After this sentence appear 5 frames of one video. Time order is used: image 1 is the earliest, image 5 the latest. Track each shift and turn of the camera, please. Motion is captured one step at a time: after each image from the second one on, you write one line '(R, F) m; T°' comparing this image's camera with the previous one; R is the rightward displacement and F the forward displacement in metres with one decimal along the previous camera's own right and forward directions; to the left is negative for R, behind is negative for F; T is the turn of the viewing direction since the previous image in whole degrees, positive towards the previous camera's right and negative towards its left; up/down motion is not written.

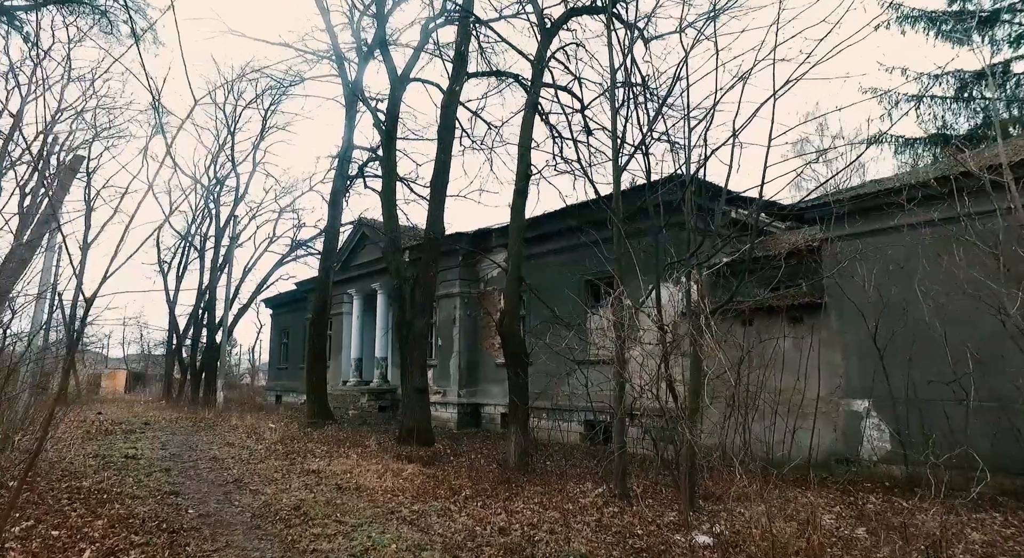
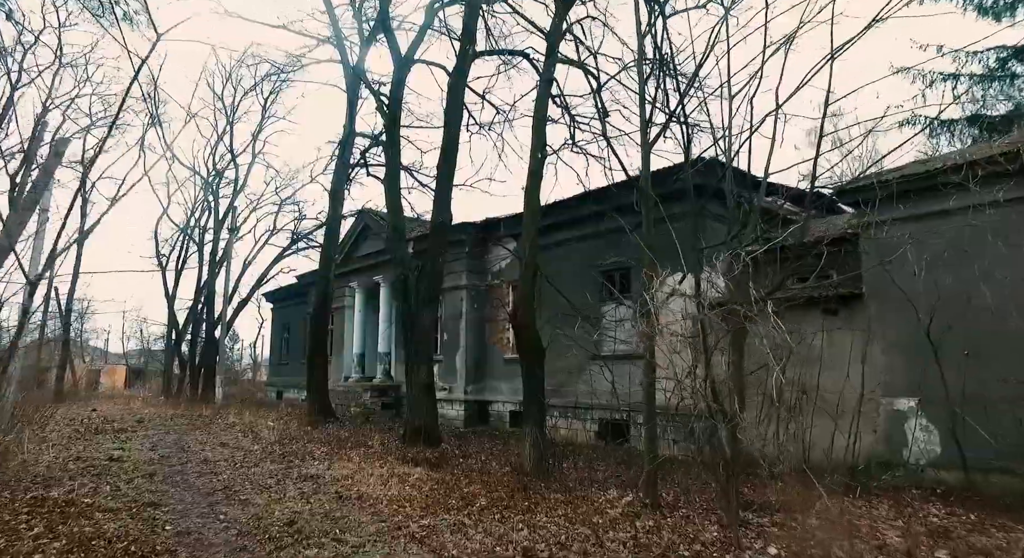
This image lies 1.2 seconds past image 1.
(-0.2, +0.8) m; 0°
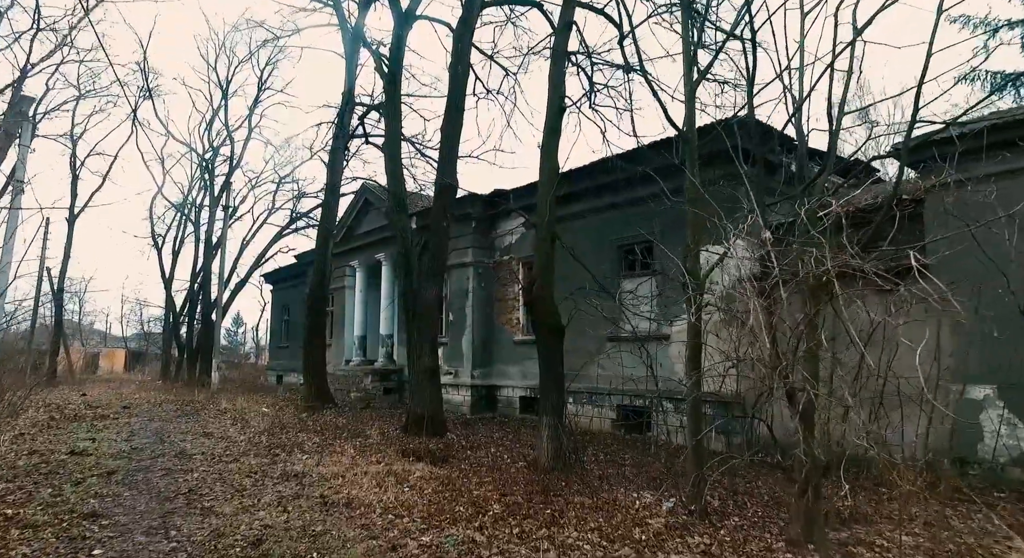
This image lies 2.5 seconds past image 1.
(-0.1, +1.2) m; 0°
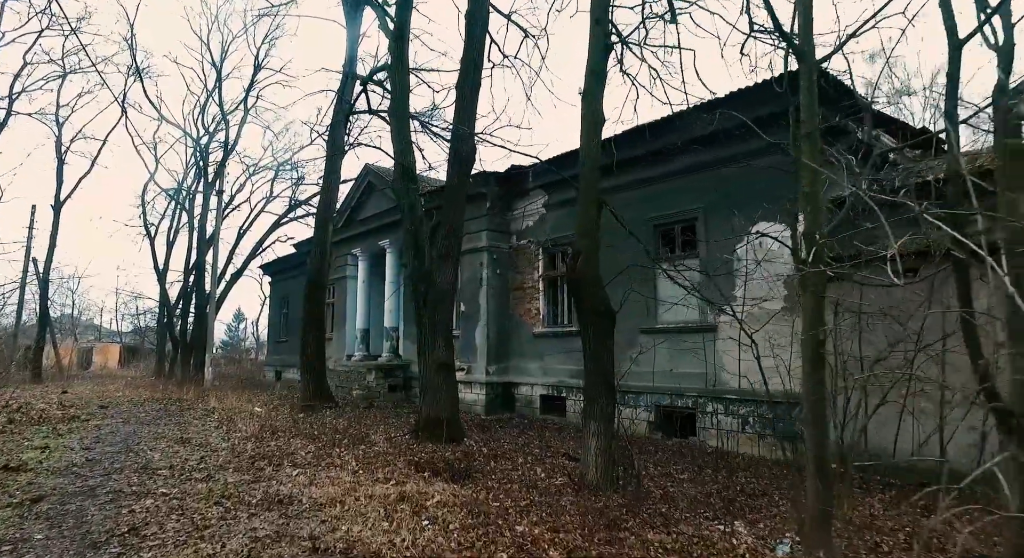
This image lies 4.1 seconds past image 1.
(-0.4, +1.6) m; 0°
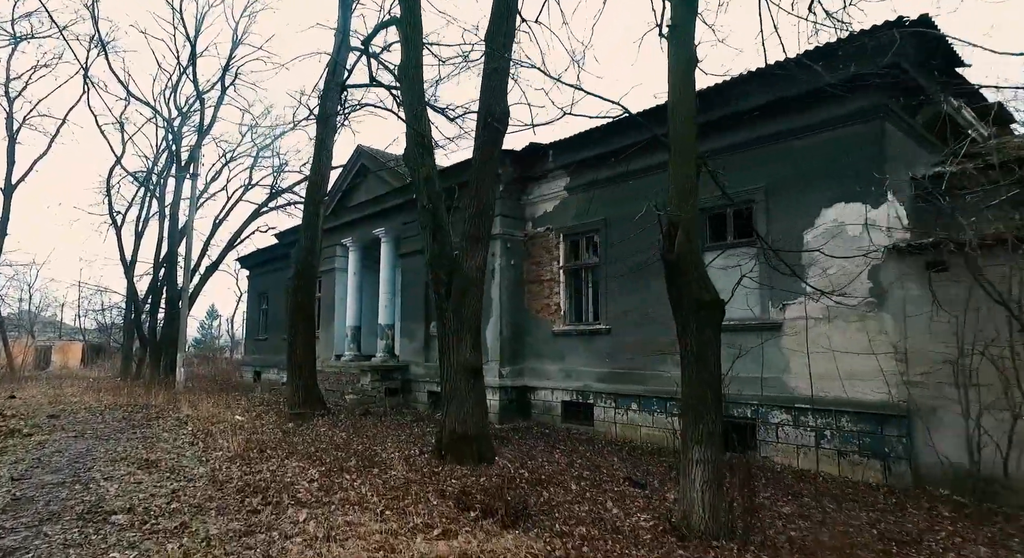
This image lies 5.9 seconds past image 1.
(-0.8, +1.7) m; +2°
